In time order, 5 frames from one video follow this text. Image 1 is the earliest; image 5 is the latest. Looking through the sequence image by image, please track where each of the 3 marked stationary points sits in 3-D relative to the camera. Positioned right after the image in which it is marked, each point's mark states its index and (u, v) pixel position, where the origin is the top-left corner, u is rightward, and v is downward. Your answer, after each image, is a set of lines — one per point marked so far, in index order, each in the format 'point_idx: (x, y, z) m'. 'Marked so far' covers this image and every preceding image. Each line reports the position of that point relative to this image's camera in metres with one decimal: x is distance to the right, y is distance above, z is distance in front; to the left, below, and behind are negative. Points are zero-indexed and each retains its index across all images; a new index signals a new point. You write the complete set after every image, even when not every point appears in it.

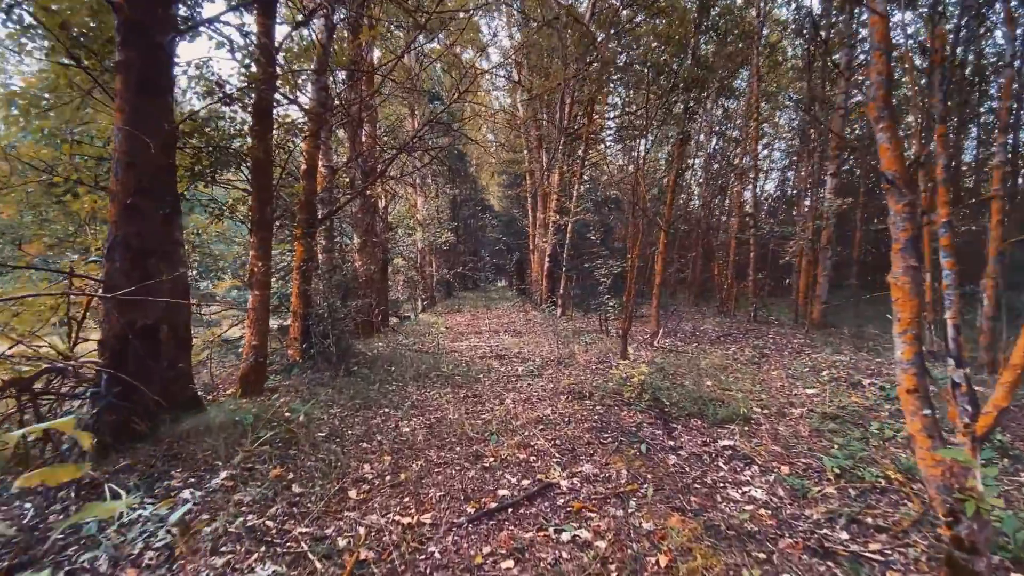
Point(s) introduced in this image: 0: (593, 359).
0: (+1.2, -1.0, +6.8) m
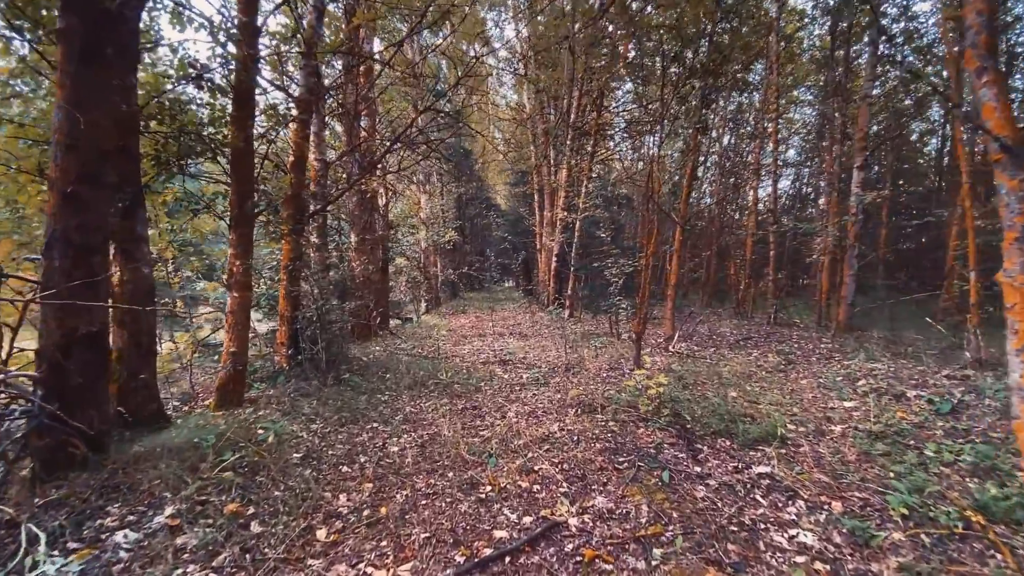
0: (+1.2, -1.1, +6.3) m
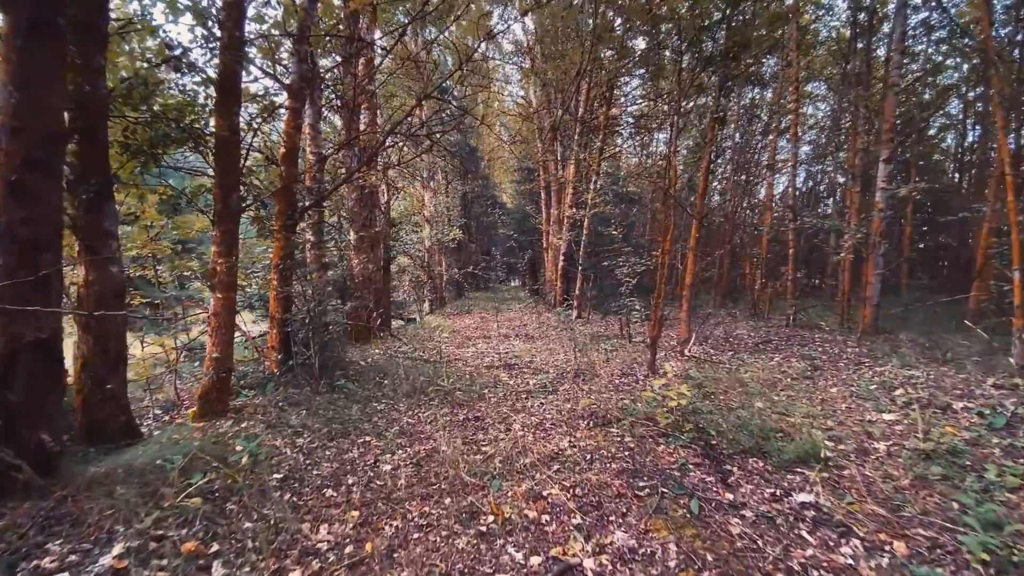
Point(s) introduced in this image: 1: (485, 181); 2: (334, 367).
0: (+1.3, -1.1, +5.9) m
1: (-1.2, +4.5, +19.6) m
2: (-2.2, -1.0, +5.7) m
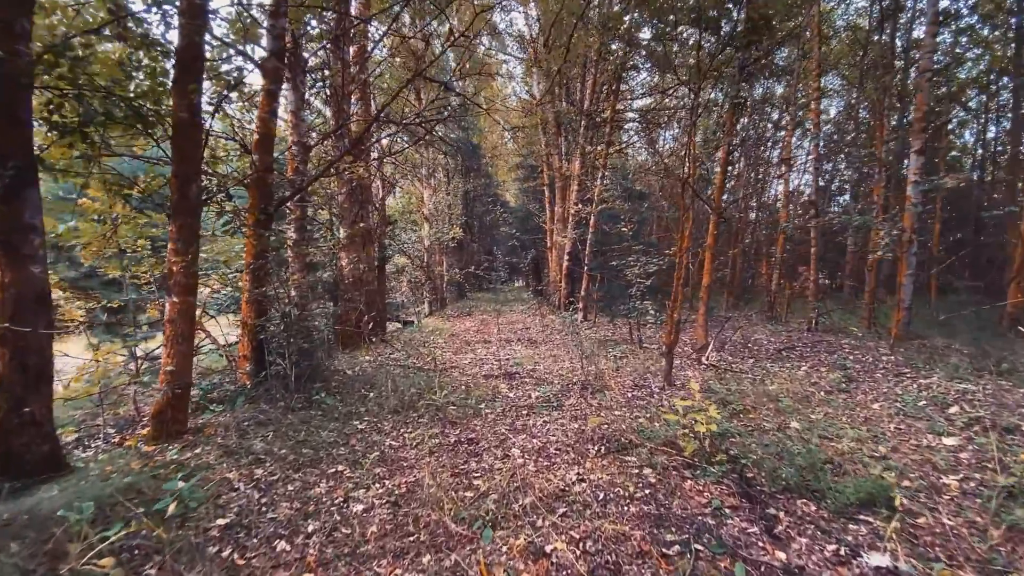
0: (+1.3, -1.1, +5.3) m
1: (-1.1, +4.5, +19.1) m
2: (-2.2, -1.0, +5.1) m
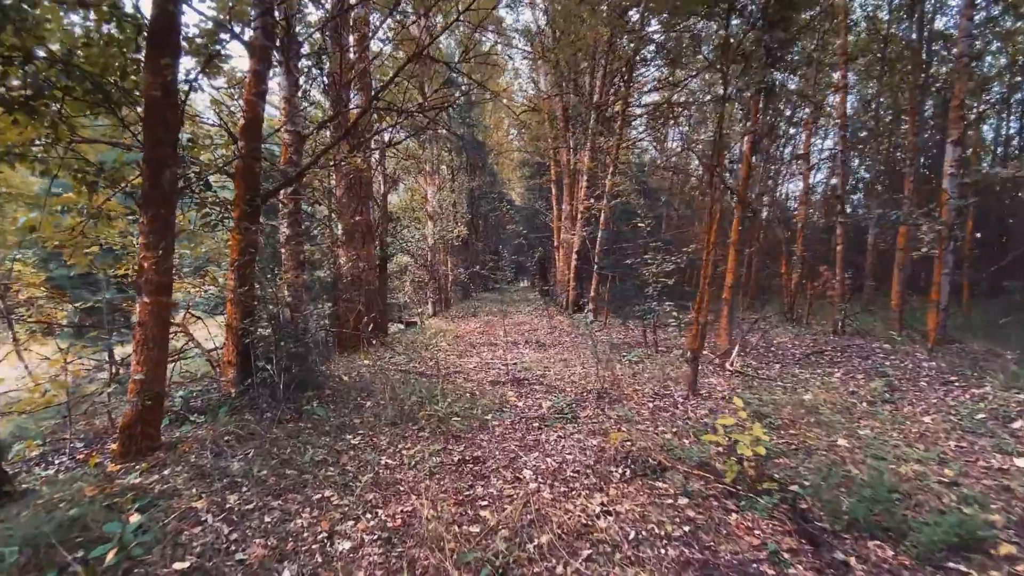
0: (+1.4, -1.1, +4.8) m
1: (-0.8, +4.5, +18.6) m
2: (-2.1, -1.0, +4.7) m
